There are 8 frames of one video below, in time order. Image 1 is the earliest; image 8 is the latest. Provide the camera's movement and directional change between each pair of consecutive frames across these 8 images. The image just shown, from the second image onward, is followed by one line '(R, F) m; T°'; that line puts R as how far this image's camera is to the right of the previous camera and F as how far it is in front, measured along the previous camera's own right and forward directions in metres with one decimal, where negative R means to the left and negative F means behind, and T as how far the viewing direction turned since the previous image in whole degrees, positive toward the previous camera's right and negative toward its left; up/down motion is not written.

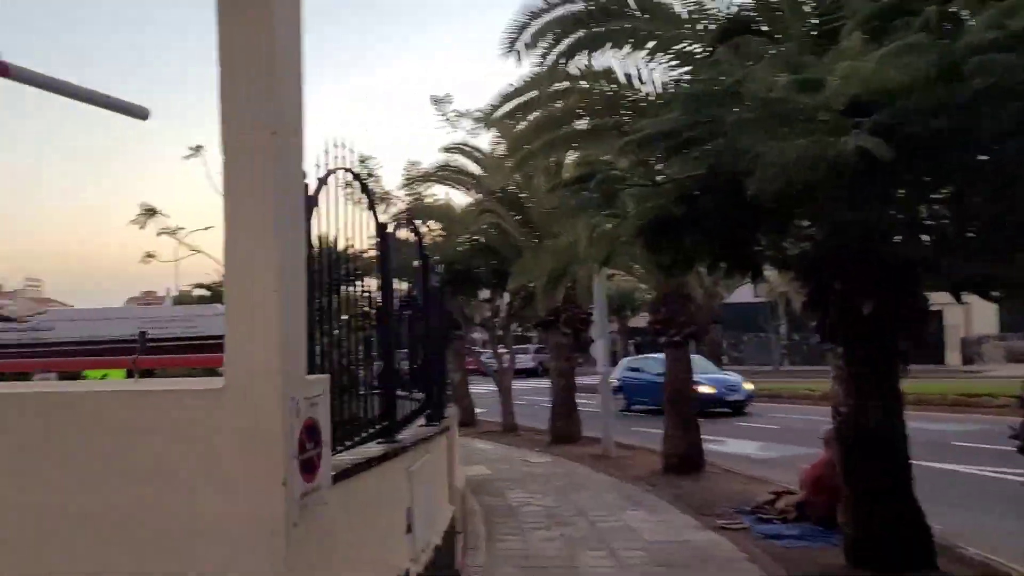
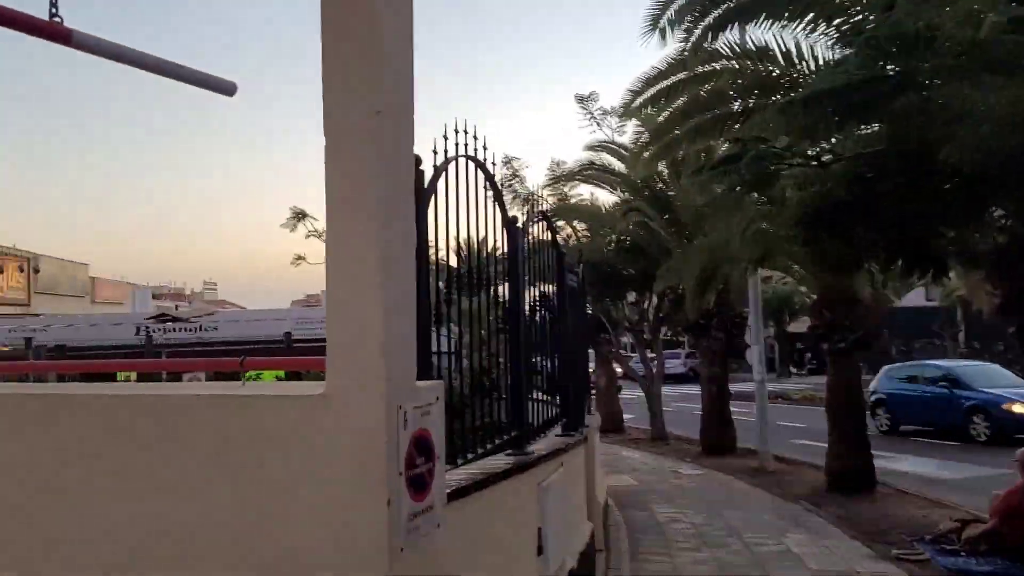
(+0.1, +0.5) m; -10°
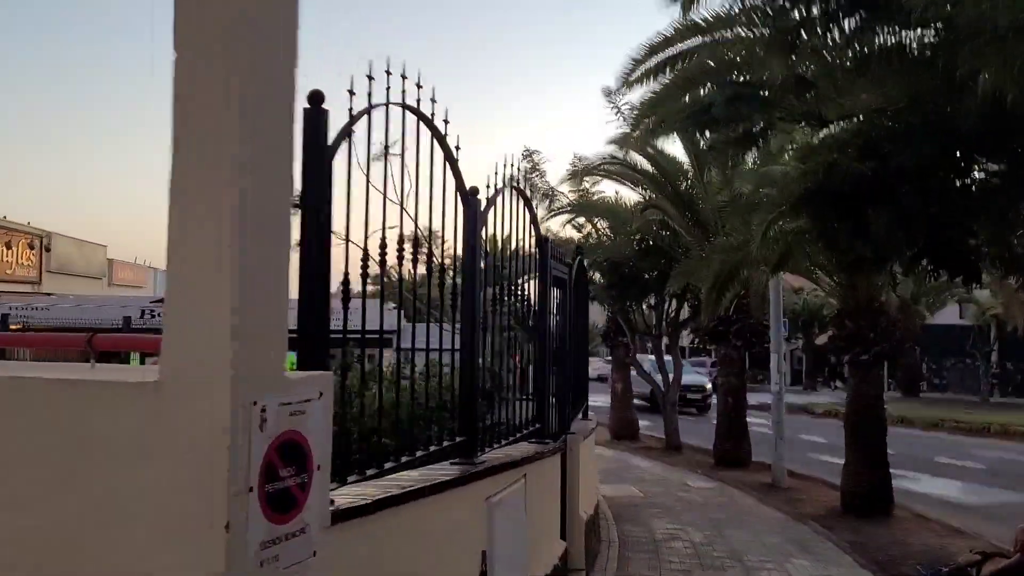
(+0.4, +0.7) m; -2°
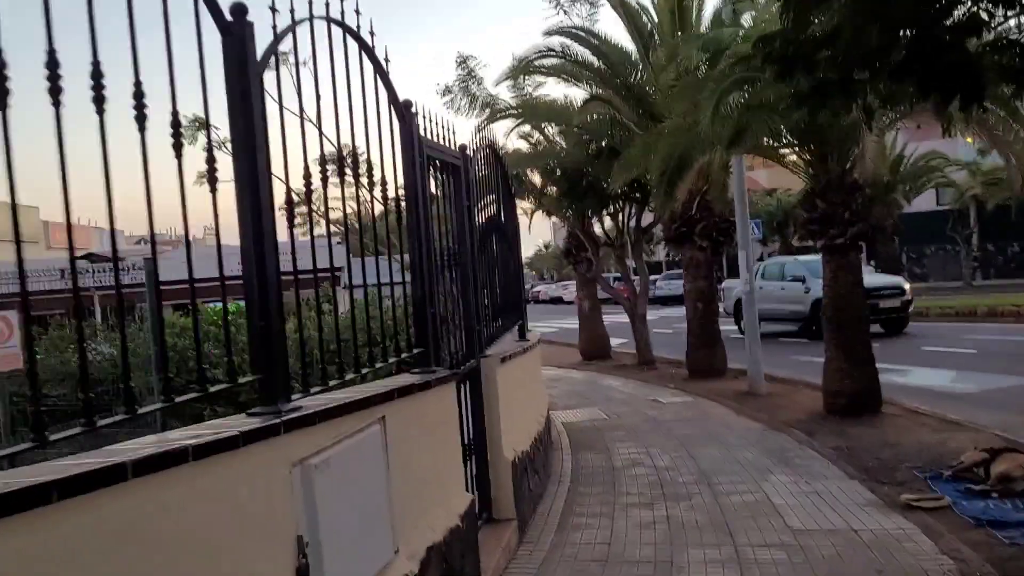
(+0.6, +1.4) m; +1°
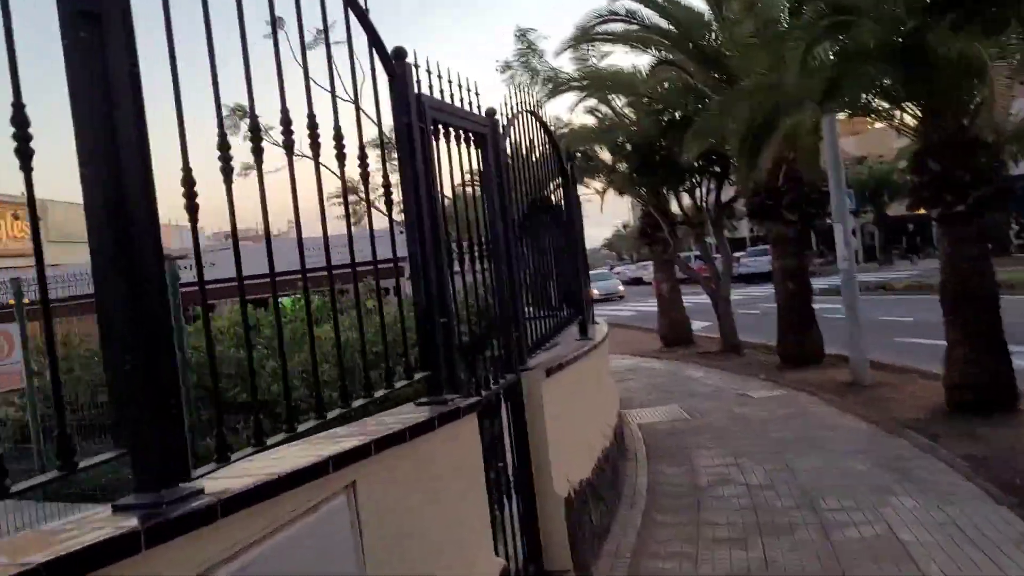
(+0.2, +1.2) m; -5°
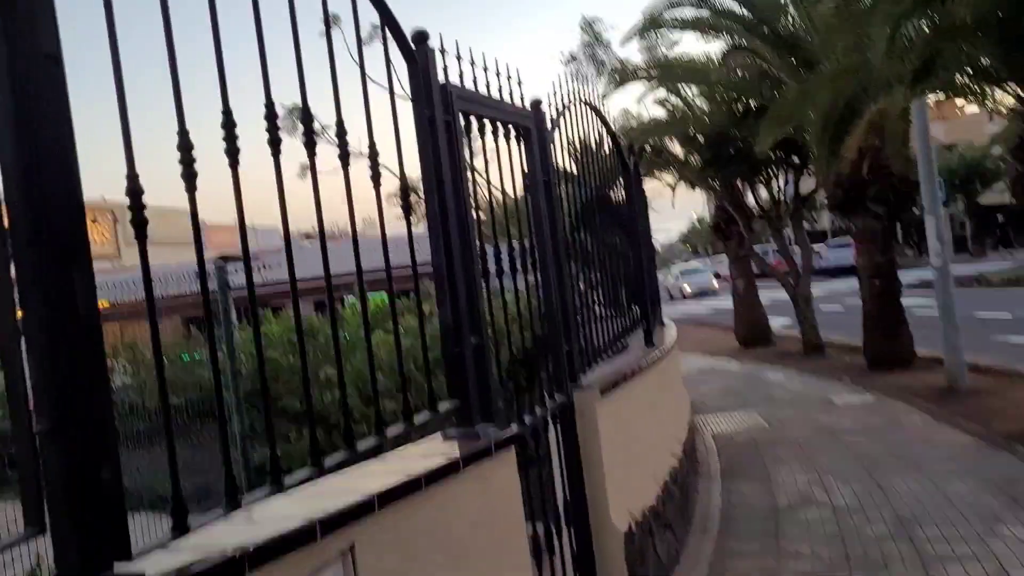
(+0.1, +0.5) m; -5°
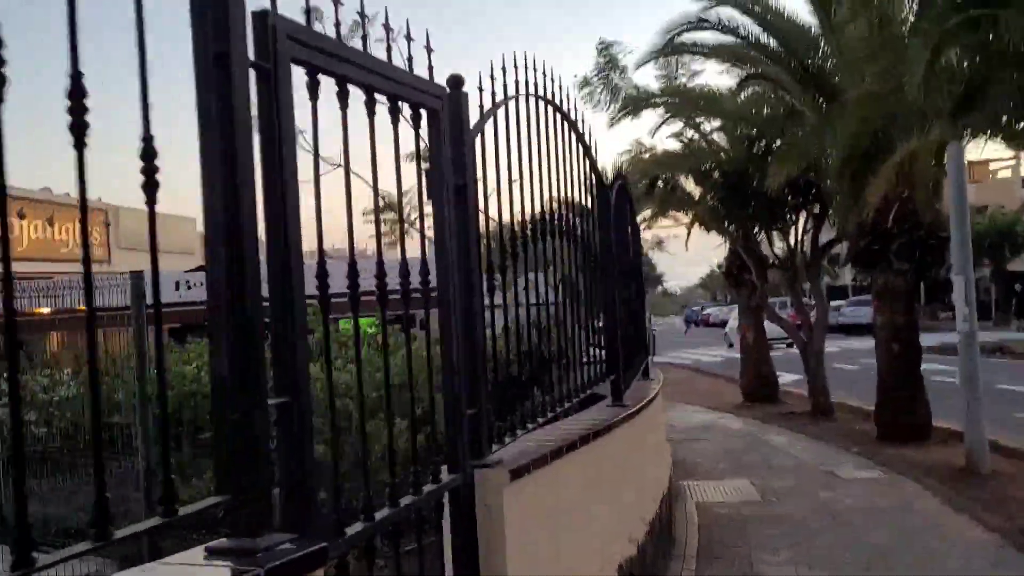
(+0.4, +1.0) m; -1°
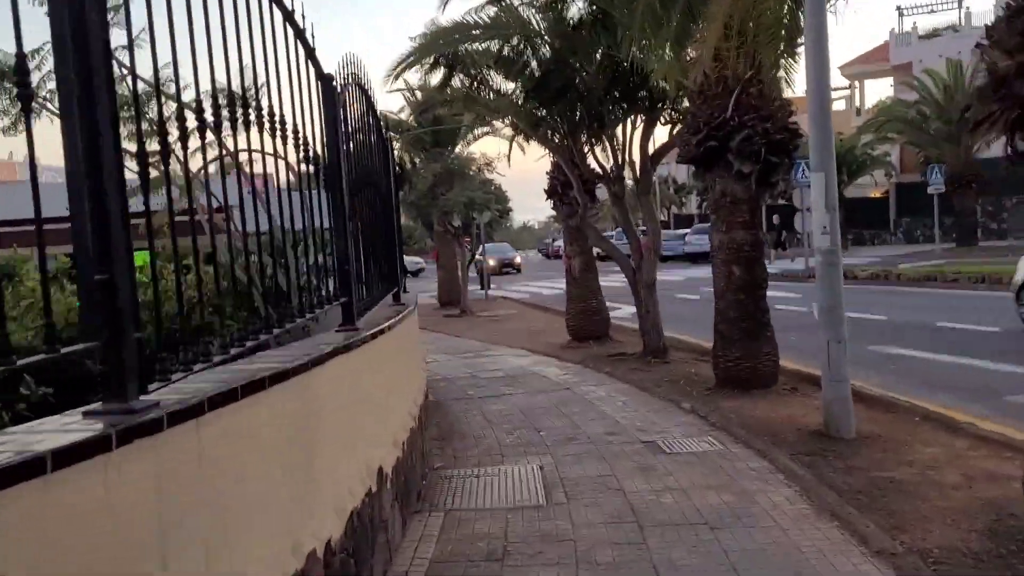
(+1.3, +3.0) m; +9°
